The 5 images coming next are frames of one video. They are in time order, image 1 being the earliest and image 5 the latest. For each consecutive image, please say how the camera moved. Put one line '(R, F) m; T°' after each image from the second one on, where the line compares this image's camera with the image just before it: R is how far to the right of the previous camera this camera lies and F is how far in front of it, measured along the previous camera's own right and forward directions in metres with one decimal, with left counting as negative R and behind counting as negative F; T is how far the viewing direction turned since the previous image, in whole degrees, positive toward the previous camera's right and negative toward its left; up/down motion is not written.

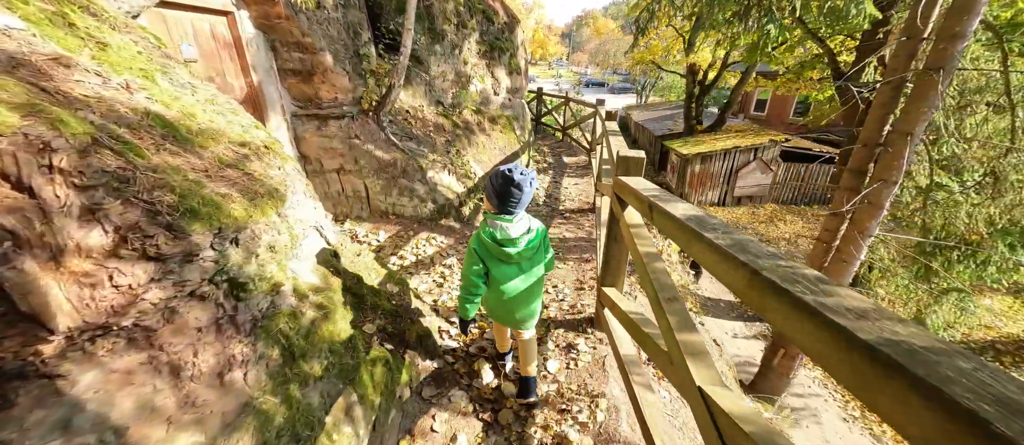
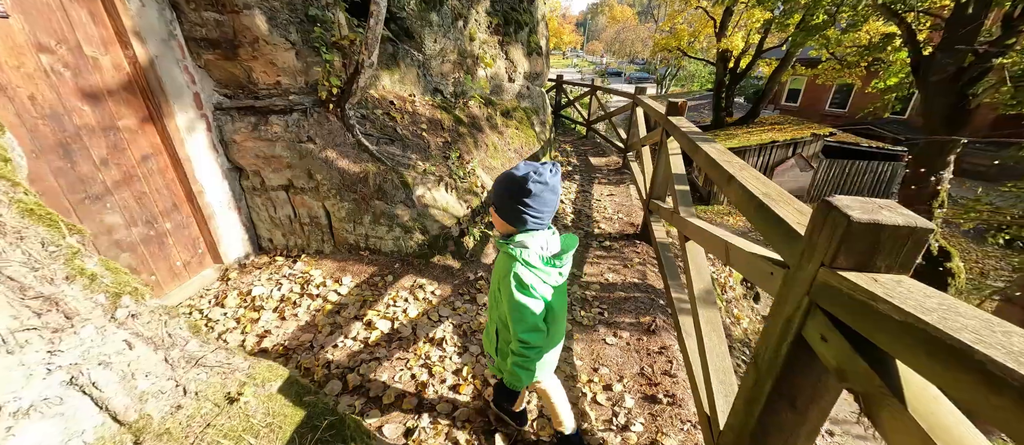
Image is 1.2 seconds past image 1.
(-0.1, +1.5) m; -2°
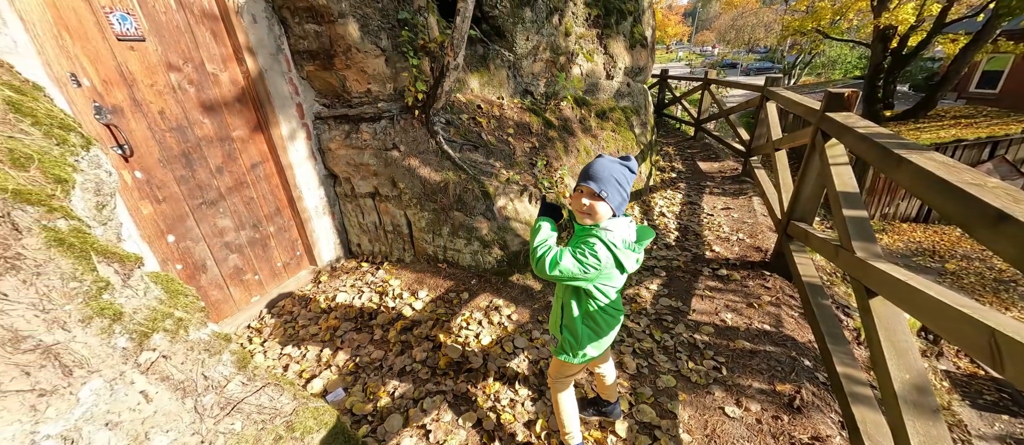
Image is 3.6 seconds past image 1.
(0.0, +0.4) m; -14°
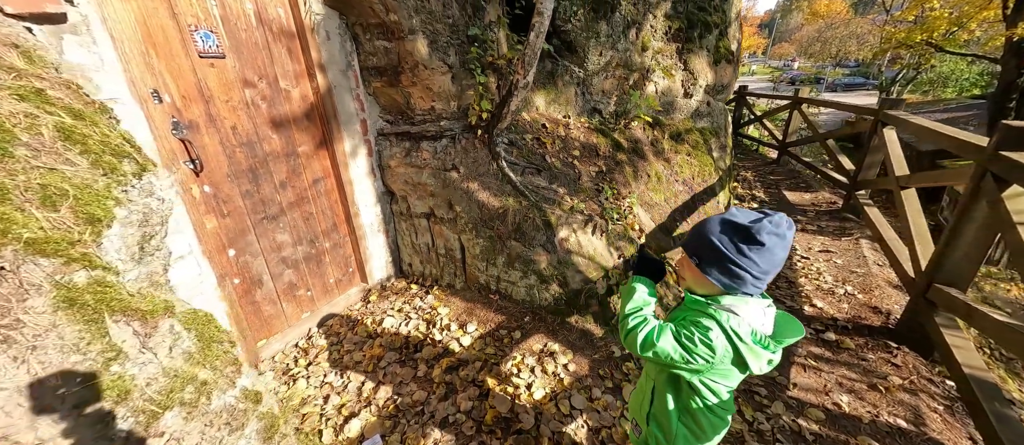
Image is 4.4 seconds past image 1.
(-0.1, +0.3) m; -8°
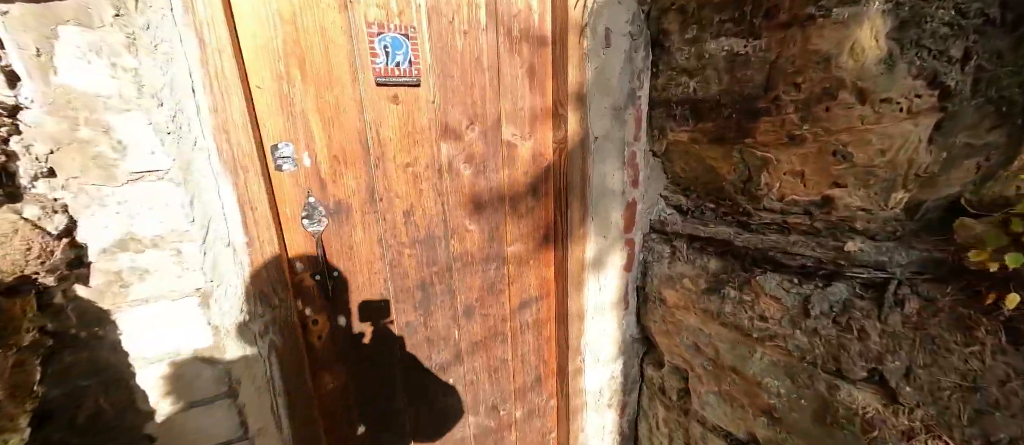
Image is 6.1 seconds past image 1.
(-0.9, +1.5) m; -32°
